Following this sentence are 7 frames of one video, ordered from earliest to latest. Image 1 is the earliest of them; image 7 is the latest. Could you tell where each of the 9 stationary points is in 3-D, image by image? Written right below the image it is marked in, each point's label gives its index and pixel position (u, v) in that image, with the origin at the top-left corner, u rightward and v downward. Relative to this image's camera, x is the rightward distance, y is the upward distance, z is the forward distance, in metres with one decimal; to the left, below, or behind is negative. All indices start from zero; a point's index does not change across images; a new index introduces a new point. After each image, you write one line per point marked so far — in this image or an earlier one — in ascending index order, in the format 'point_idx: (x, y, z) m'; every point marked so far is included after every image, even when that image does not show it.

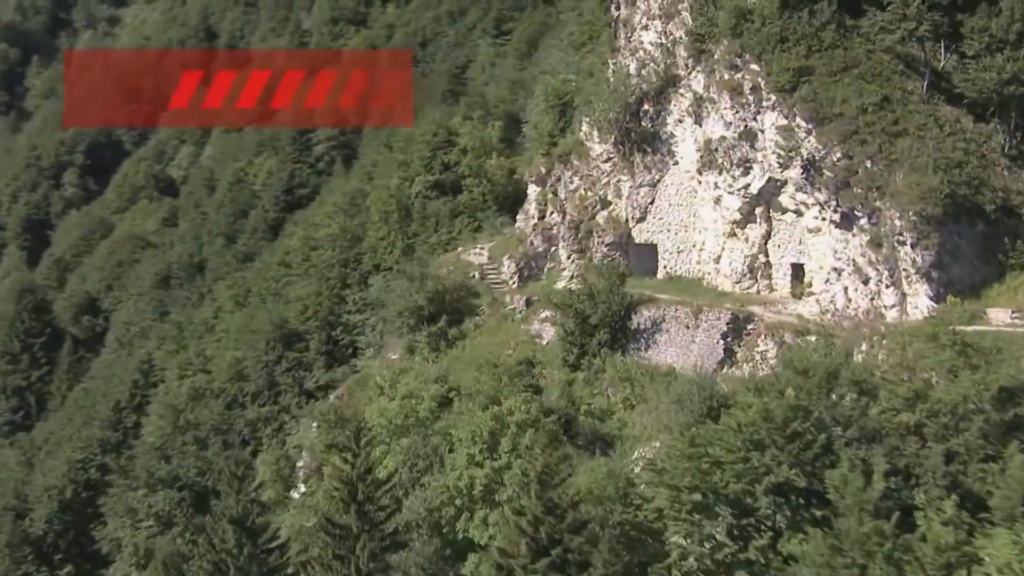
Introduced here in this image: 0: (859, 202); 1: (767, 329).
0: (+4.0, +1.0, +19.5) m
1: (+3.1, -0.5, +19.8) m
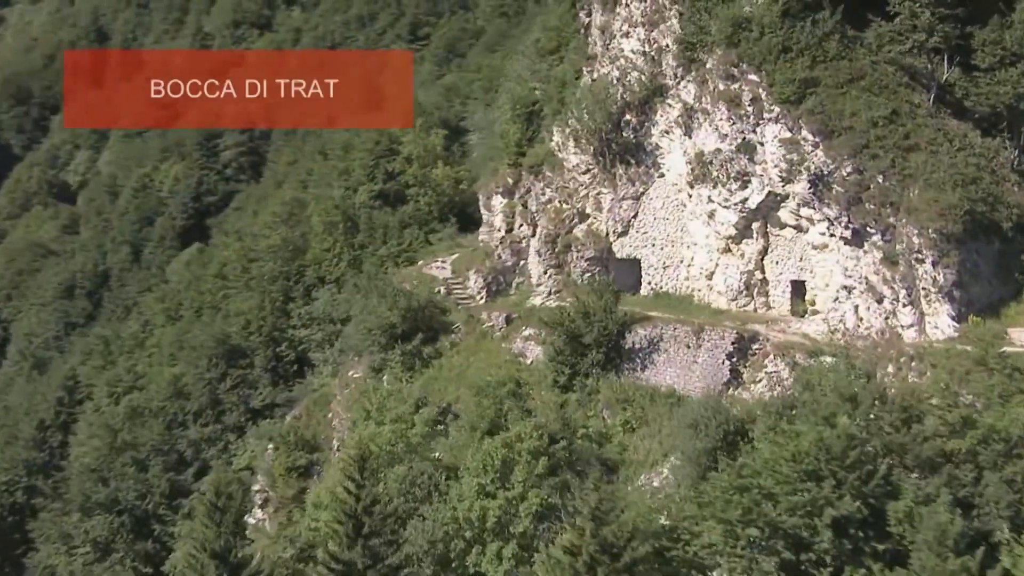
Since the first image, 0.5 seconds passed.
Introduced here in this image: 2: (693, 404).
0: (+4.1, +0.8, +18.9) m
1: (+3.1, -0.7, +19.1) m
2: (+2.2, -1.4, +19.5) m
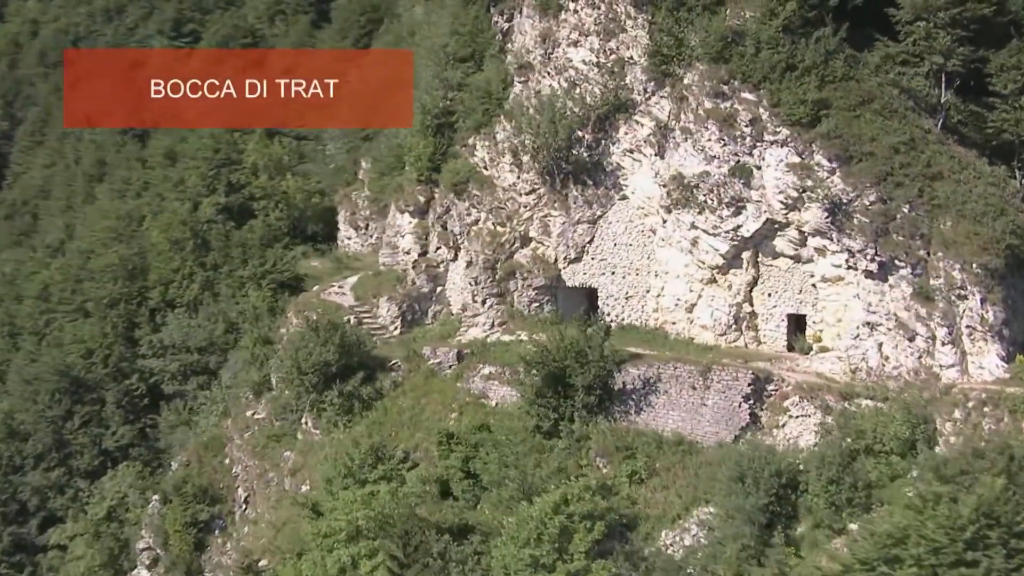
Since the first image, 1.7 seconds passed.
0: (+4.1, +0.4, +17.7) m
1: (+3.1, -1.1, +17.8) m
2: (+2.1, -1.8, +17.9) m
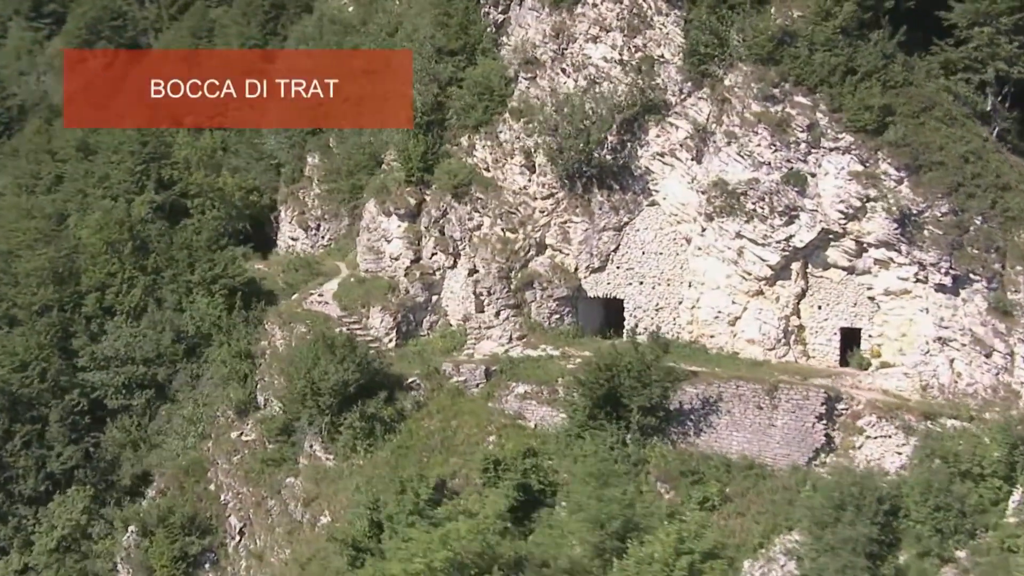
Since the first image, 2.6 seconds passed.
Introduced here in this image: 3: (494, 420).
0: (+4.8, +0.2, +17.1) m
1: (+3.8, -1.3, +17.0) m
2: (+2.8, -1.9, +17.1) m
3: (-0.2, -1.5, +18.5) m
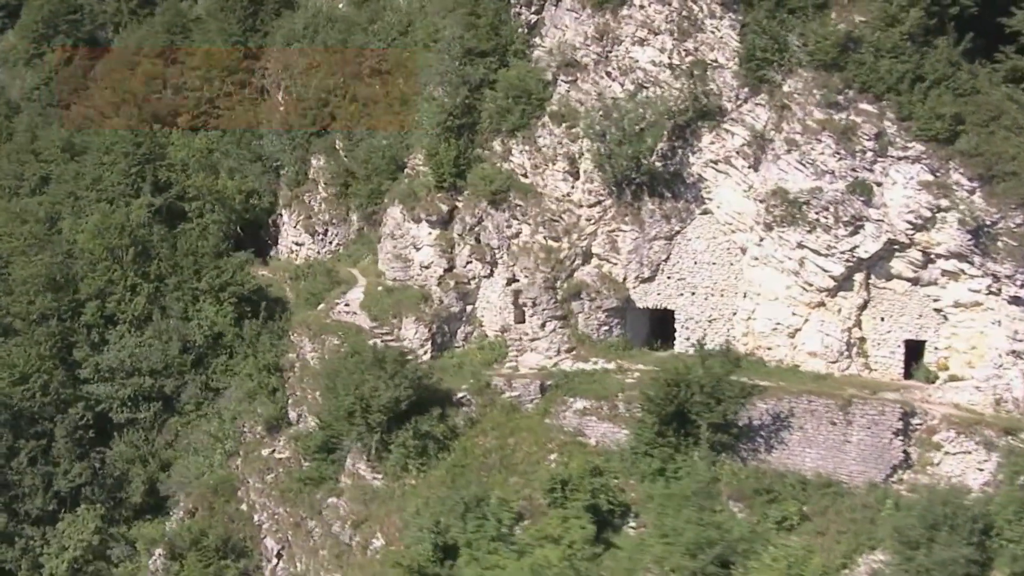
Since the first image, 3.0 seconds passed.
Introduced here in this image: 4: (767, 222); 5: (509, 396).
0: (+5.5, +0.1, +16.8) m
1: (+4.5, -1.4, +16.7) m
2: (+3.5, -2.1, +16.7) m
3: (+0.4, -1.6, +17.9) m
4: (+2.8, +0.7, +18.5) m
5: (-0.1, -1.2, +18.4) m
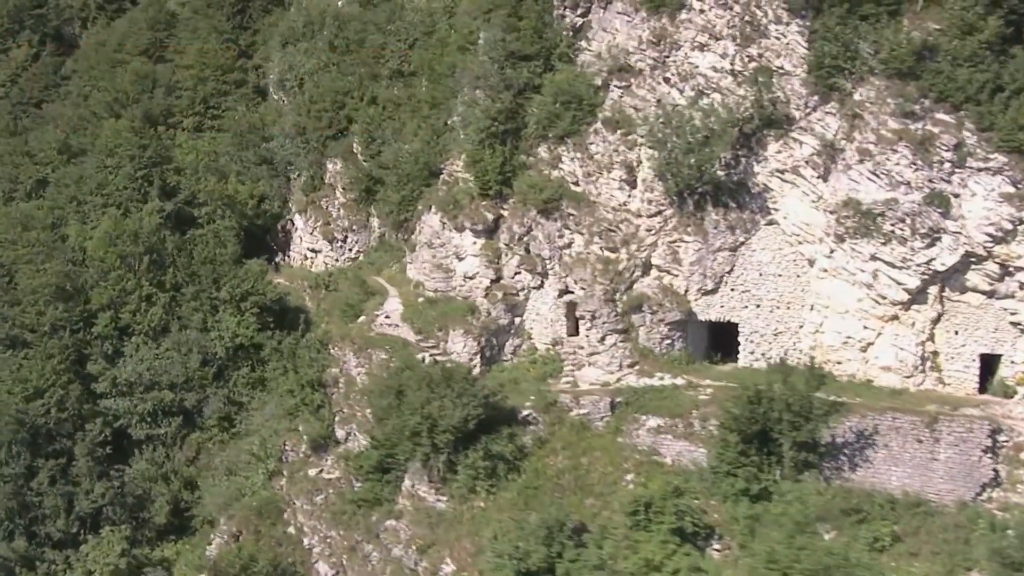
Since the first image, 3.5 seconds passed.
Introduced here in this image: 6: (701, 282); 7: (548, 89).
0: (+6.3, 0.0, +16.6) m
1: (+5.3, -1.6, +16.4) m
2: (+4.3, -2.2, +16.3) m
3: (+1.2, -1.7, +17.3) m
4: (+3.5, +0.6, +18.0) m
5: (+0.7, -1.3, +17.9) m
6: (+2.1, +0.1, +18.8) m
7: (+0.4, +2.4, +20.0) m
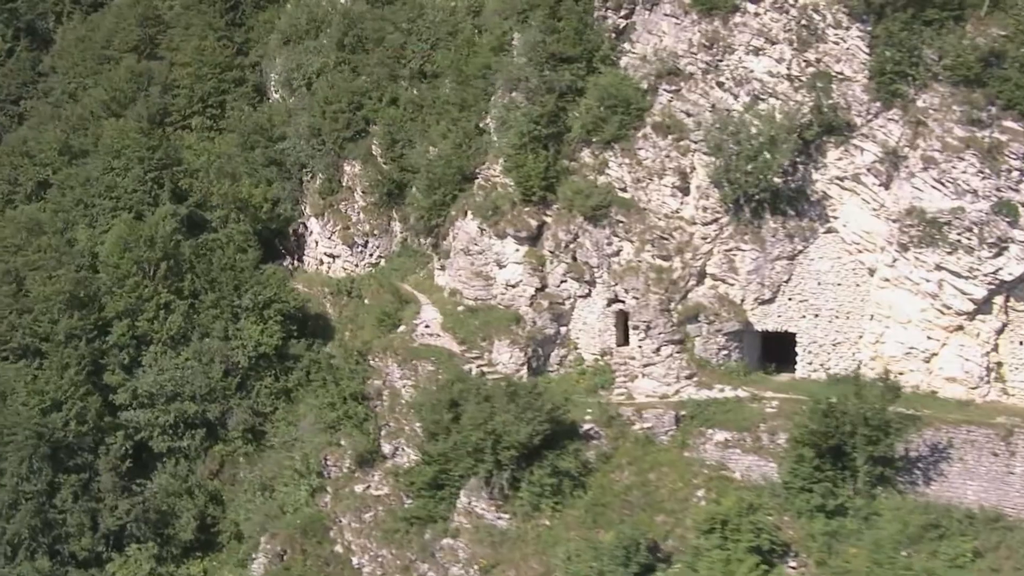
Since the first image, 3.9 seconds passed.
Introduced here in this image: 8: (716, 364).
0: (+7.0, -0.1, +16.4) m
1: (+6.0, -1.7, +16.2) m
2: (+5.0, -2.3, +16.1) m
3: (+1.8, -1.9, +16.9) m
4: (+4.1, +0.5, +17.7) m
5: (+1.3, -1.4, +17.4) m
6: (+2.7, 0.0, +18.5) m
7: (+0.9, +2.3, +19.6) m
8: (+2.3, -0.8, +18.6) m
